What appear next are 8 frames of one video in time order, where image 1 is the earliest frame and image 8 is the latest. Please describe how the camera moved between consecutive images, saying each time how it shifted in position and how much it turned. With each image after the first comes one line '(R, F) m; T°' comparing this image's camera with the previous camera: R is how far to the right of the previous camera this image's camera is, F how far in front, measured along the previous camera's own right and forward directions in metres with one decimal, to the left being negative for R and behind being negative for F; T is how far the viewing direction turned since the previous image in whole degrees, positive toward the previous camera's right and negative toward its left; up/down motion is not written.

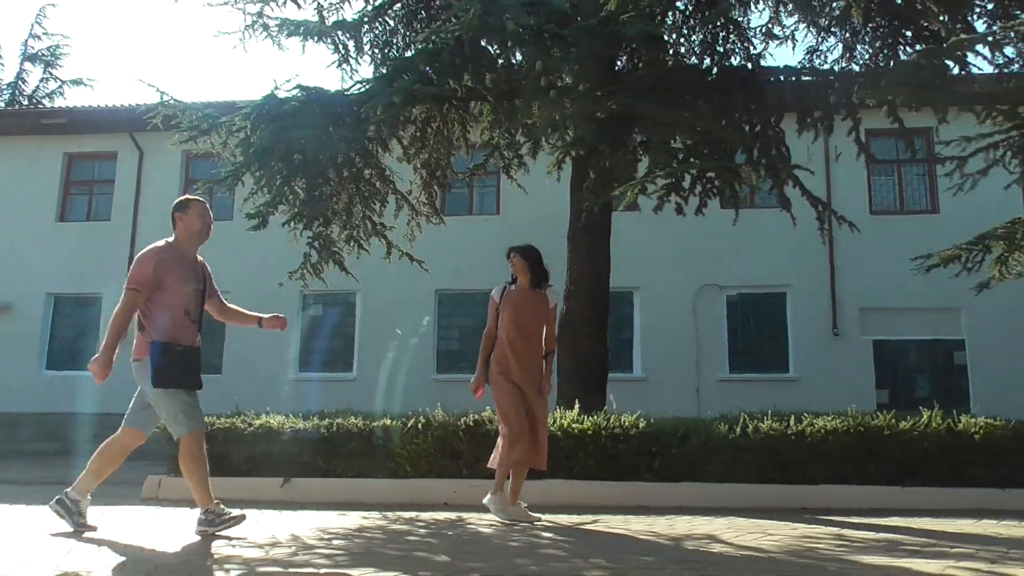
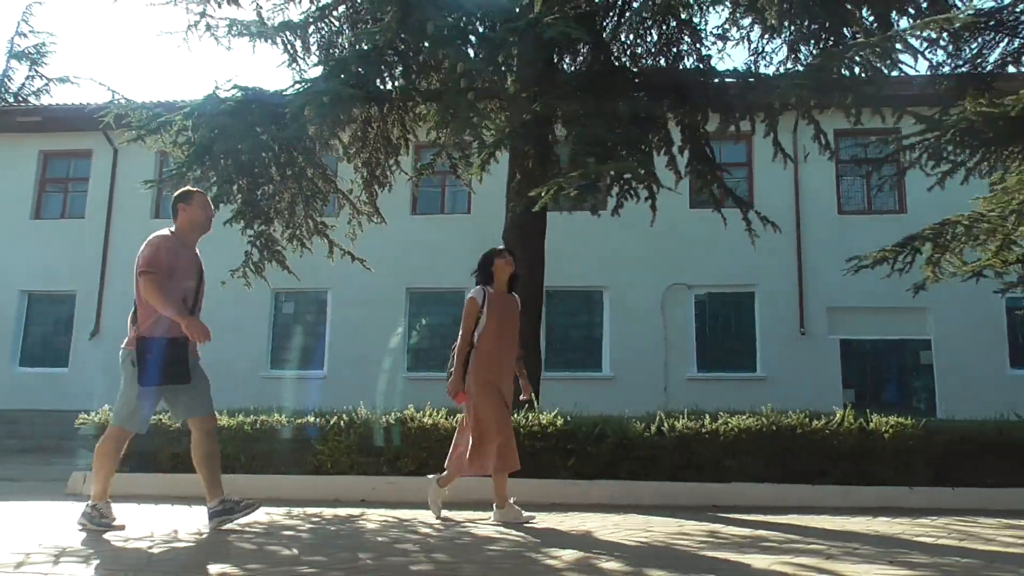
(+0.7, -0.1) m; 0°
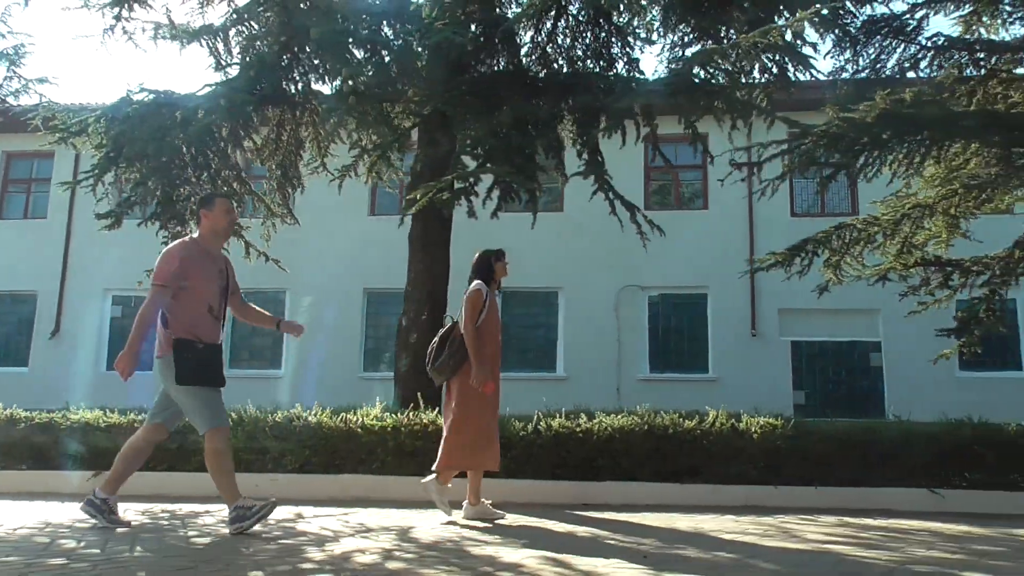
(+1.0, -0.1) m; 0°
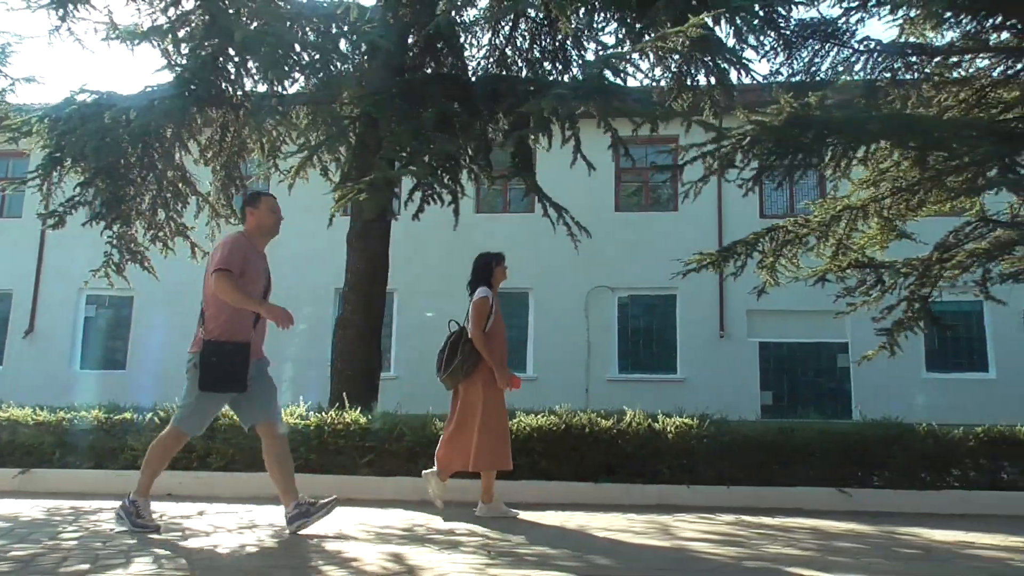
(+0.7, -0.1) m; 0°
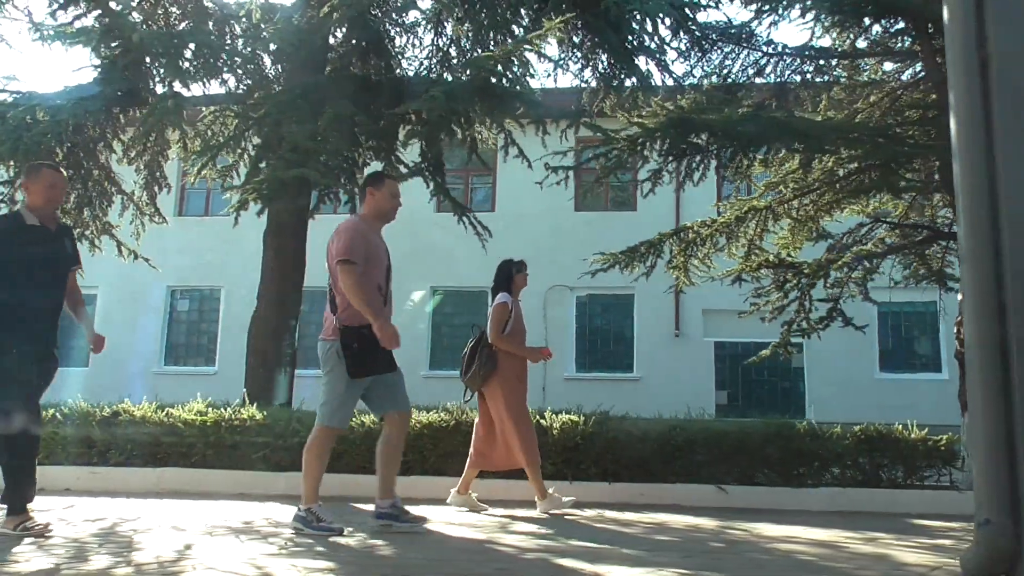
(+1.0, -0.1) m; 0°
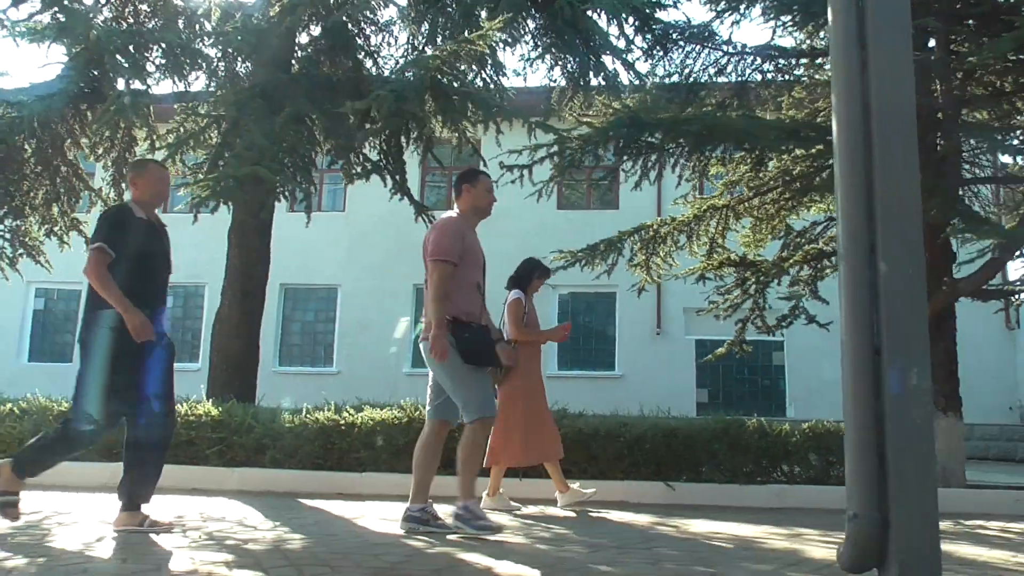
(+0.4, 0.0) m; 0°
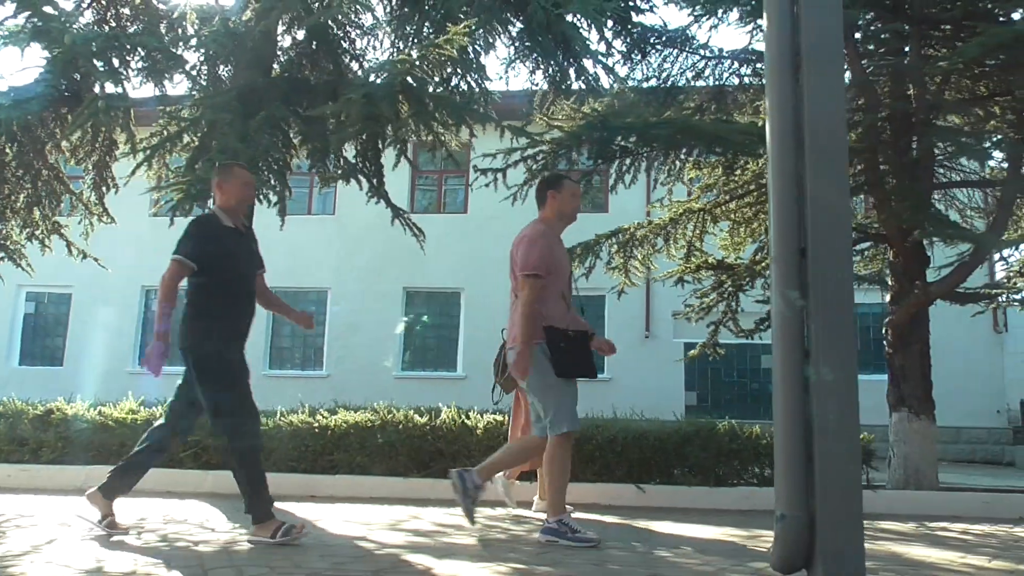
(+0.2, 0.0) m; 0°
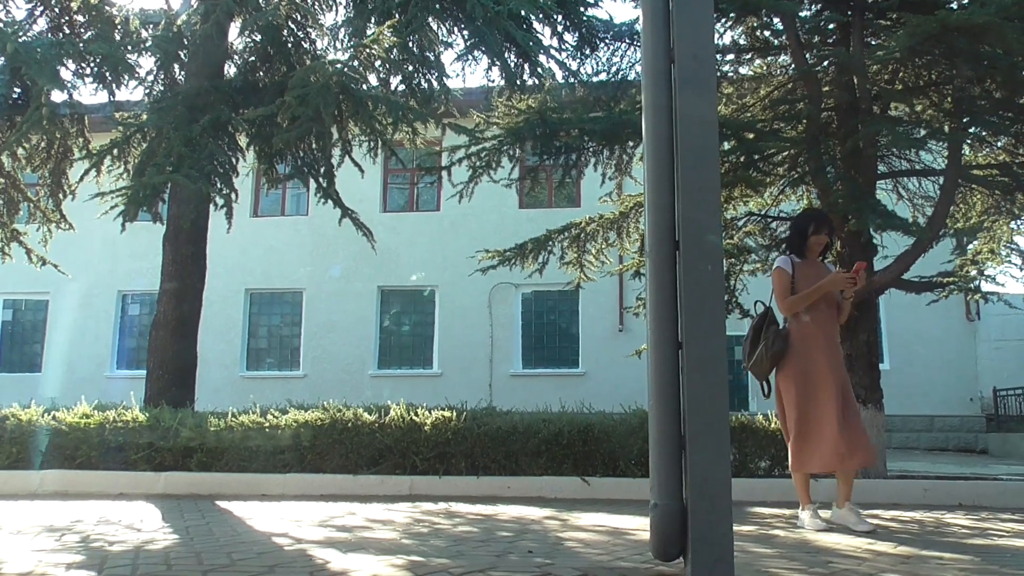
(+0.4, -0.1) m; 0°
